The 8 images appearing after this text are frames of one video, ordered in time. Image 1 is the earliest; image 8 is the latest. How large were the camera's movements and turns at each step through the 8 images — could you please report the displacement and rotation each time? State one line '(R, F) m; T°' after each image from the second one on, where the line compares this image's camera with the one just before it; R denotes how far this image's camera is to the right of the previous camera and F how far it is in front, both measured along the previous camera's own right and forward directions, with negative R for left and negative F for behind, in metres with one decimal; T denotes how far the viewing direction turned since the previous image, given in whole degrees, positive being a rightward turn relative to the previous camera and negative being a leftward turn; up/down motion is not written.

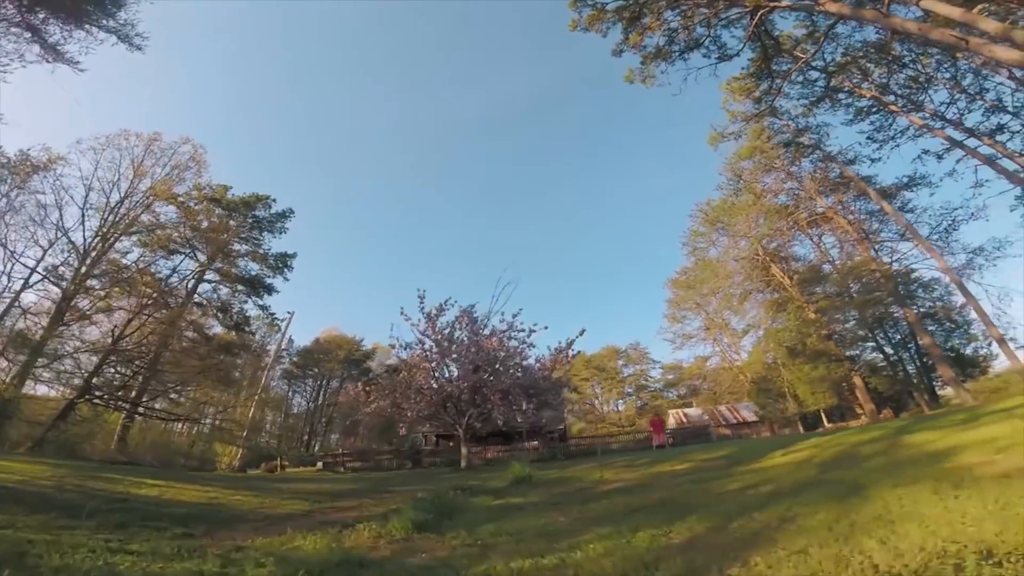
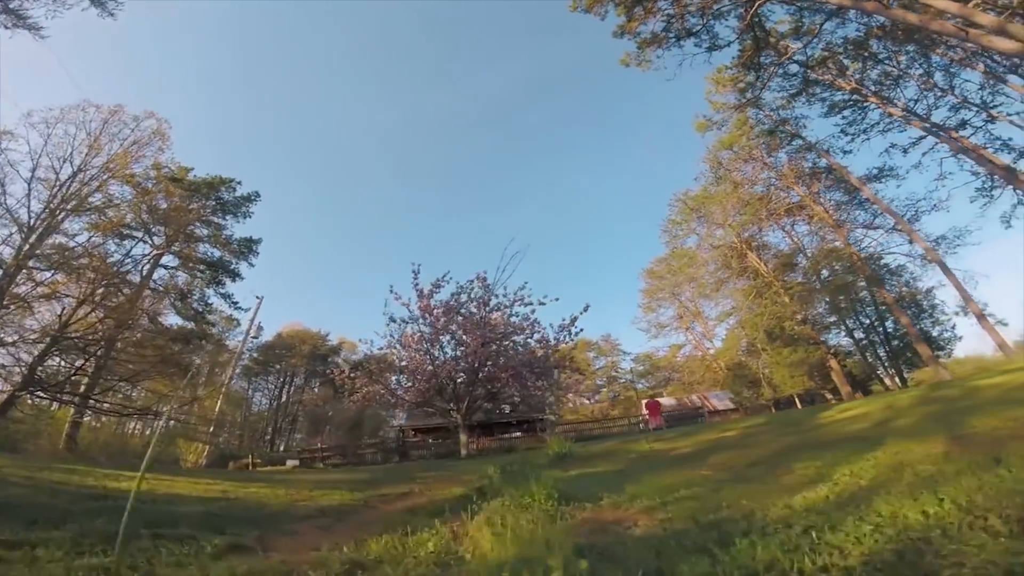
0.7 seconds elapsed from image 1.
(-0.9, +1.1) m; +4°
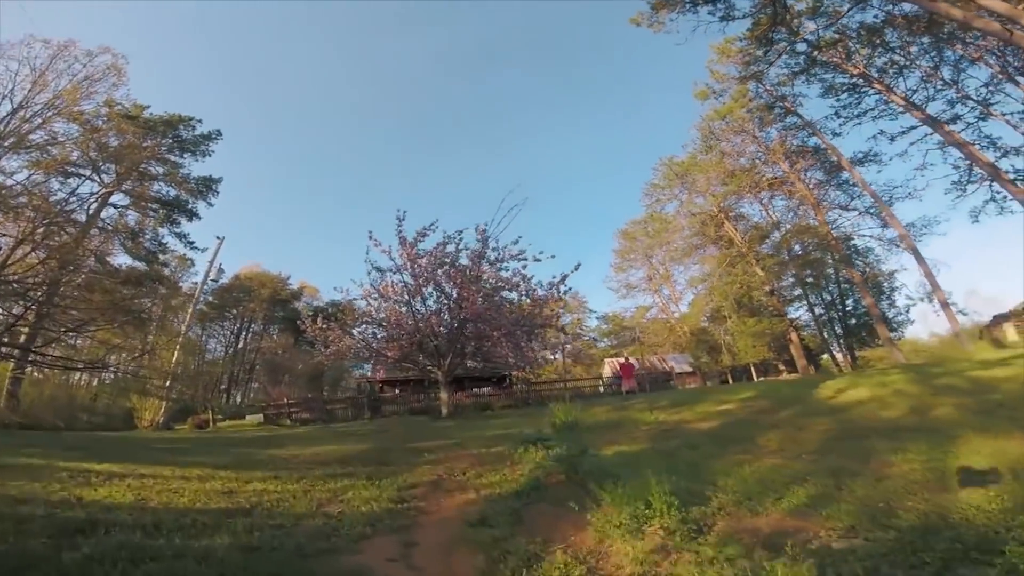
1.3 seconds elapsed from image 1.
(-0.6, +0.6) m; +4°
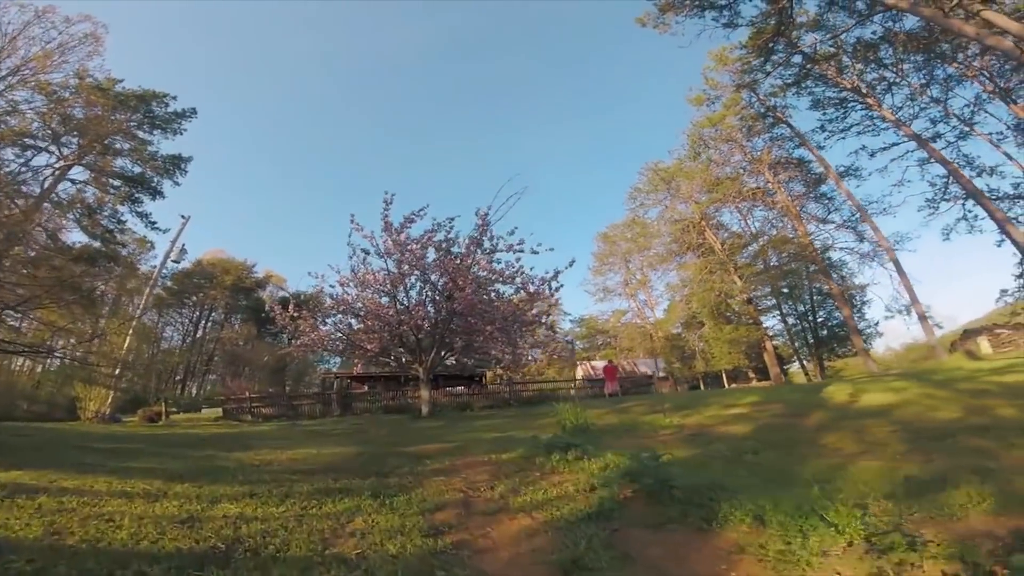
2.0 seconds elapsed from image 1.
(-0.5, +0.9) m; +3°
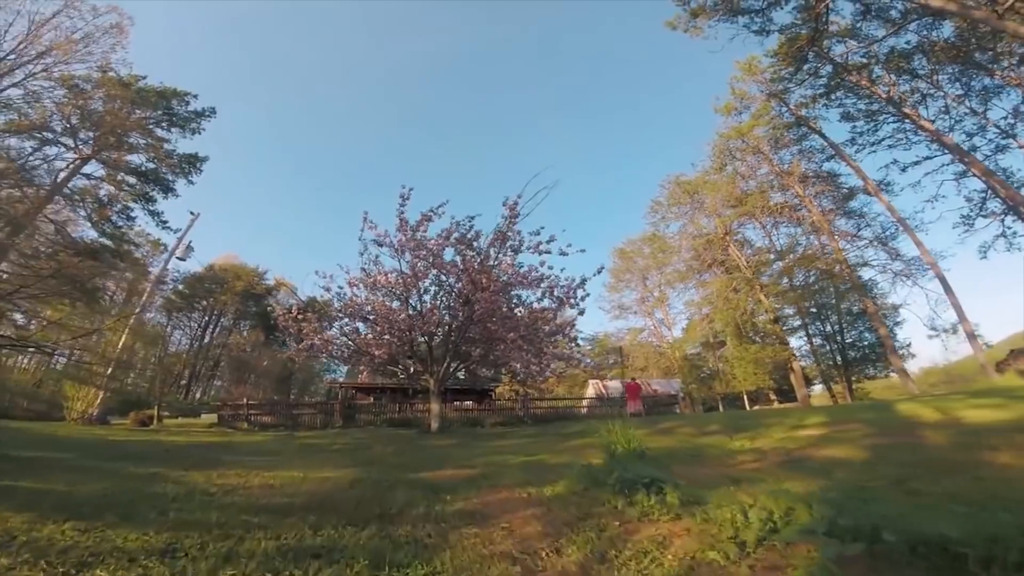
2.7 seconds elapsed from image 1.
(-0.3, +1.2) m; -1°
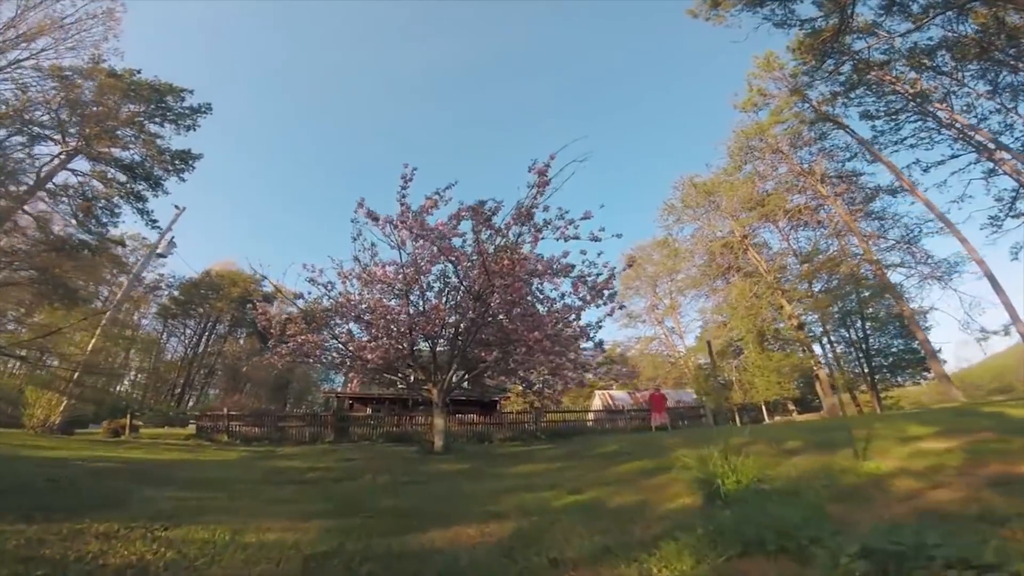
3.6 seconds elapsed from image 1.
(-0.3, +1.7) m; 0°
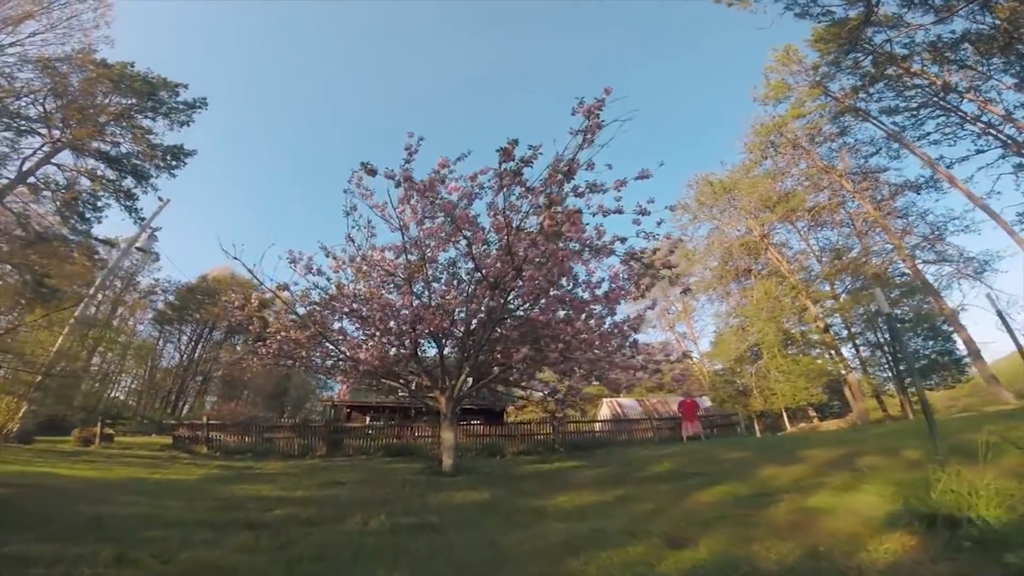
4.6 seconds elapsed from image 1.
(-0.3, +1.6) m; 0°
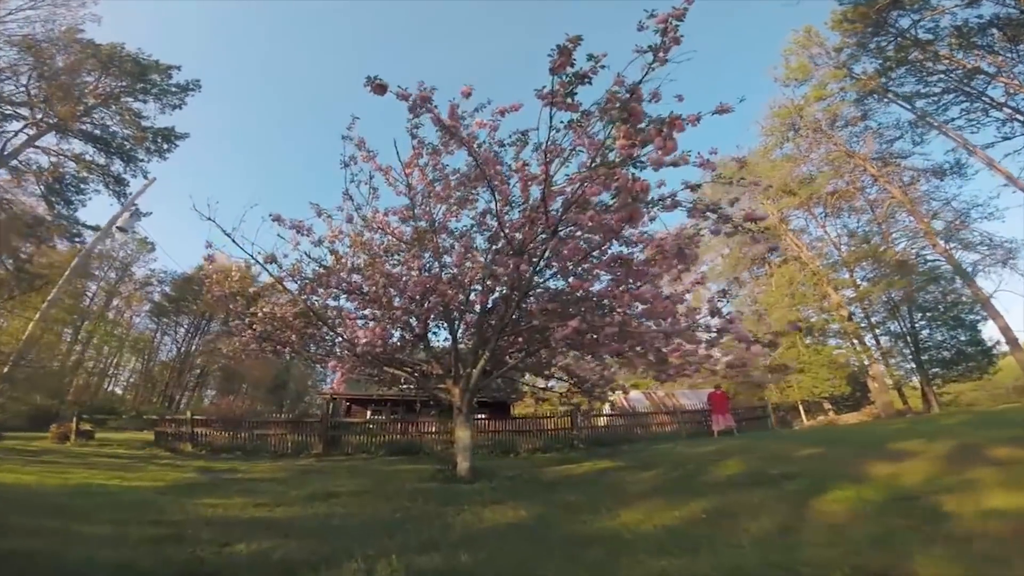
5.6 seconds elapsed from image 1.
(-0.3, +1.2) m; 0°
